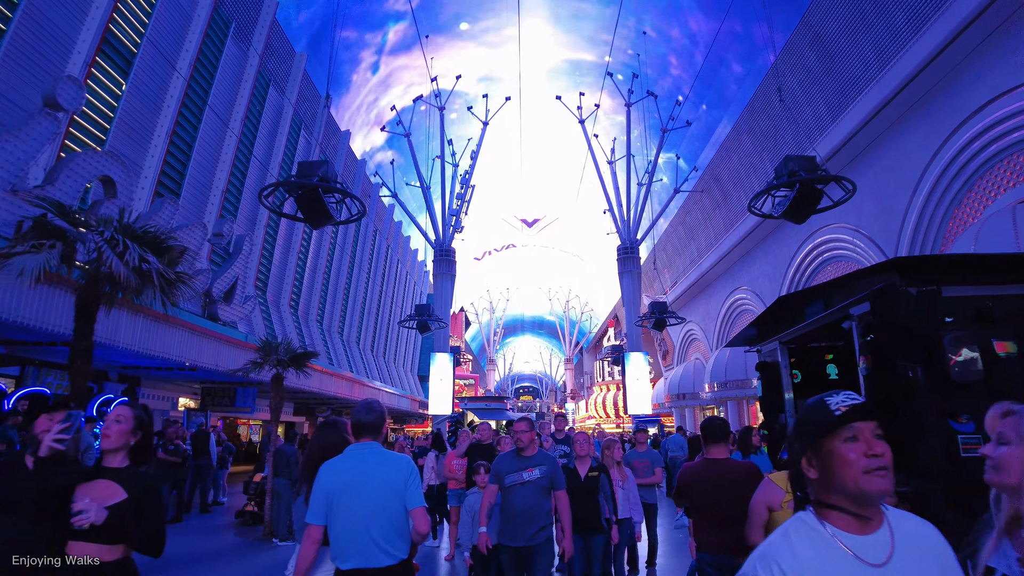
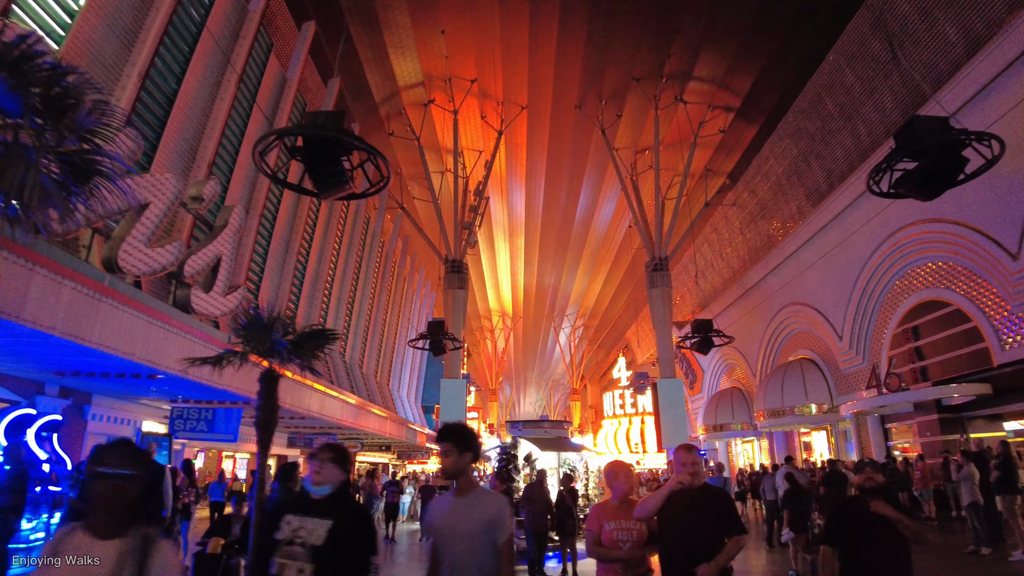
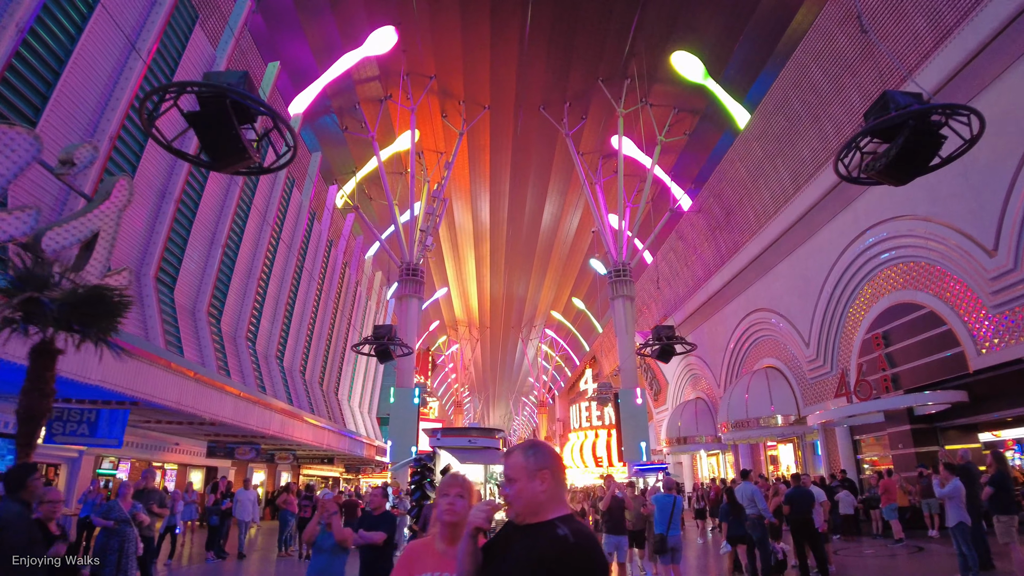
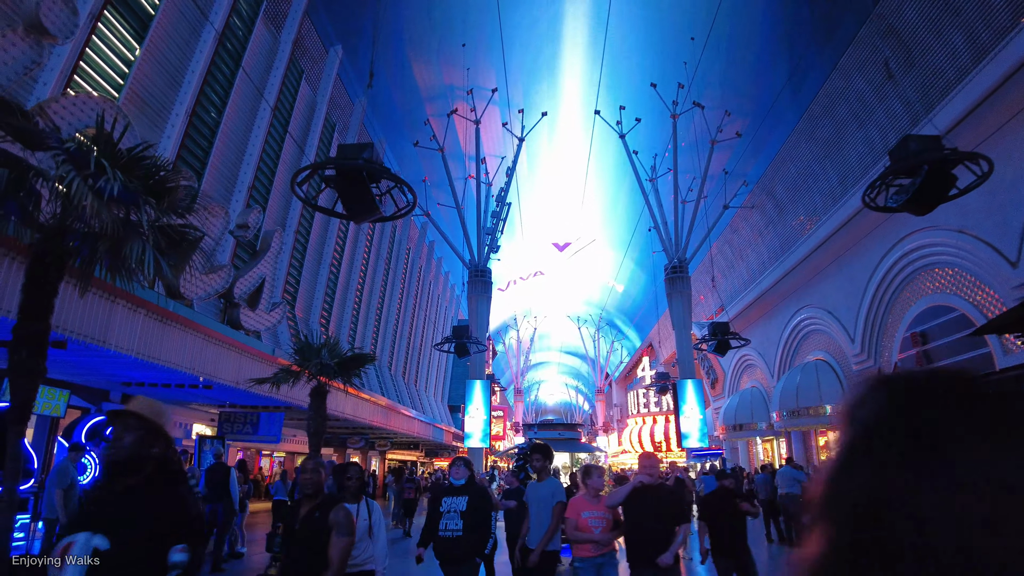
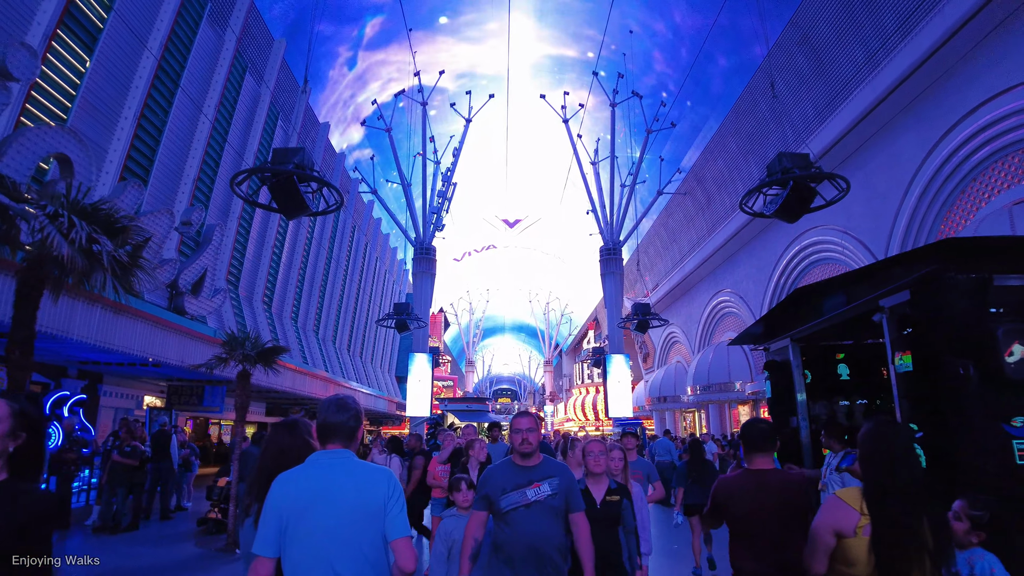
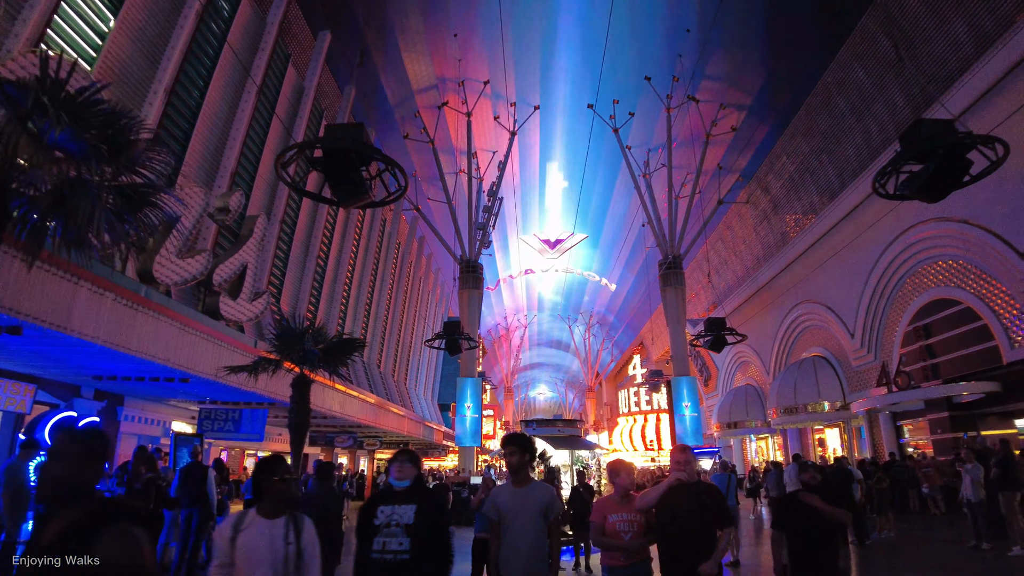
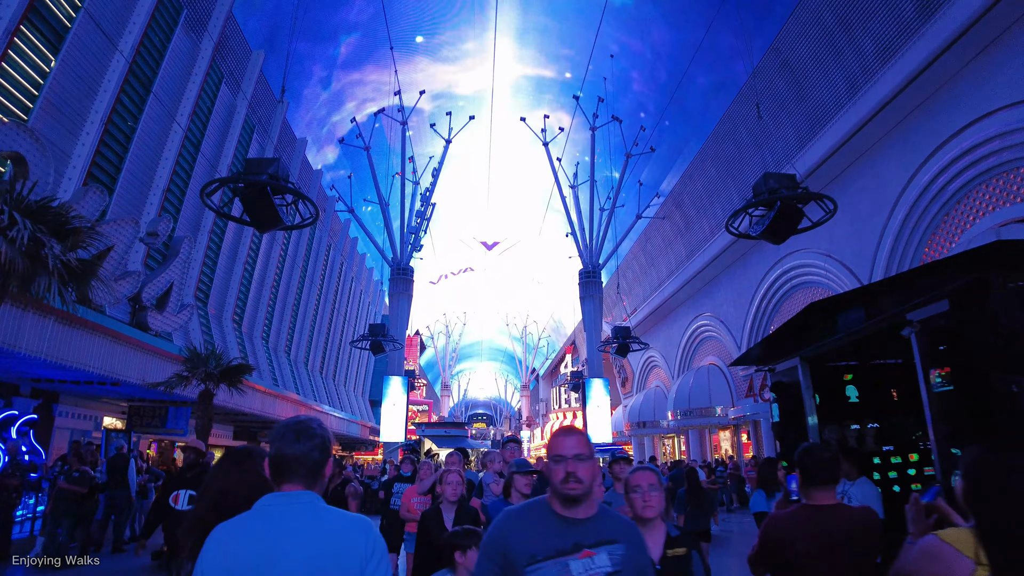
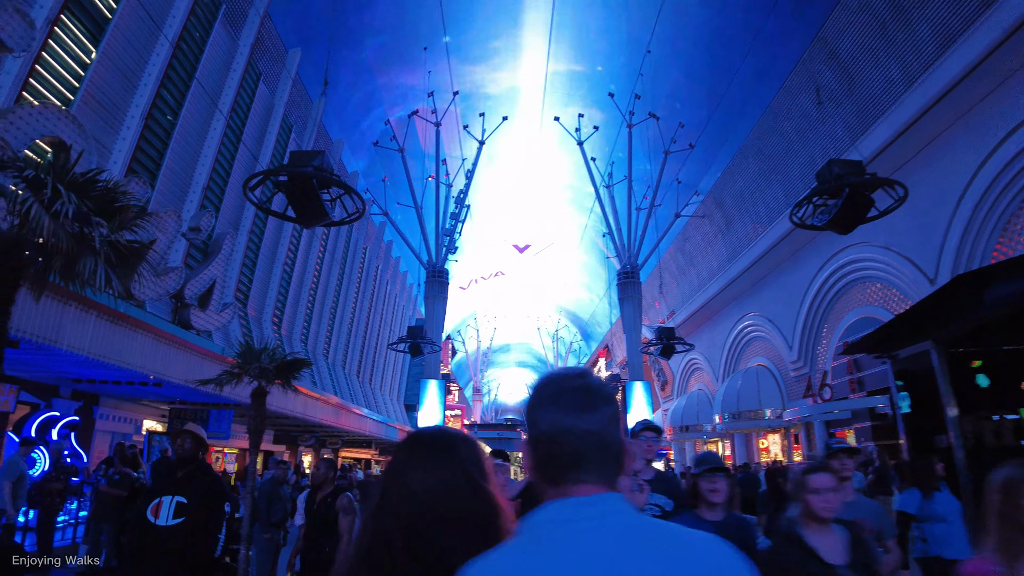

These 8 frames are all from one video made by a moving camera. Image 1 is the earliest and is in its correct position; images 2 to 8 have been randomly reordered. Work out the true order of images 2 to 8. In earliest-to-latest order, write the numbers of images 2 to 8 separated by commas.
5, 7, 8, 4, 6, 2, 3
